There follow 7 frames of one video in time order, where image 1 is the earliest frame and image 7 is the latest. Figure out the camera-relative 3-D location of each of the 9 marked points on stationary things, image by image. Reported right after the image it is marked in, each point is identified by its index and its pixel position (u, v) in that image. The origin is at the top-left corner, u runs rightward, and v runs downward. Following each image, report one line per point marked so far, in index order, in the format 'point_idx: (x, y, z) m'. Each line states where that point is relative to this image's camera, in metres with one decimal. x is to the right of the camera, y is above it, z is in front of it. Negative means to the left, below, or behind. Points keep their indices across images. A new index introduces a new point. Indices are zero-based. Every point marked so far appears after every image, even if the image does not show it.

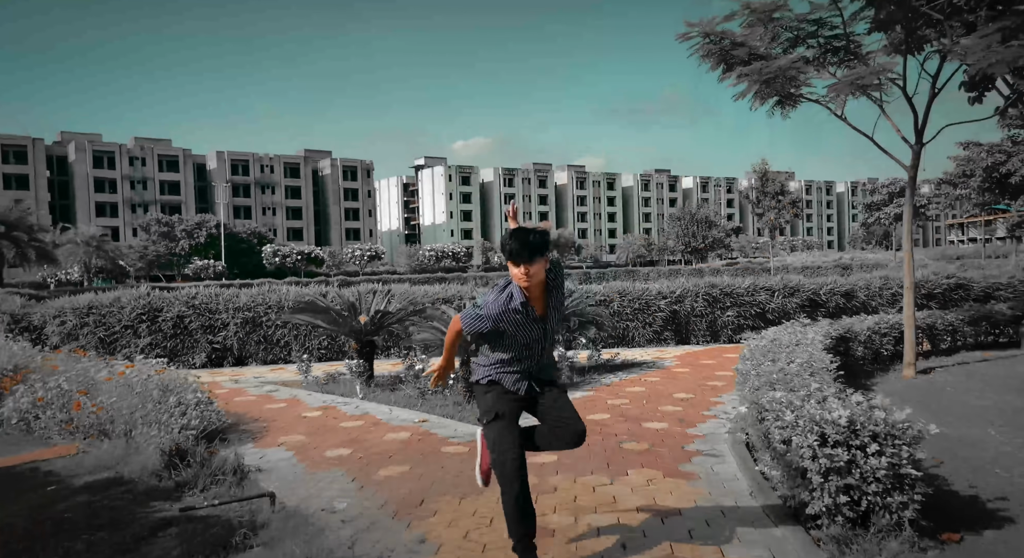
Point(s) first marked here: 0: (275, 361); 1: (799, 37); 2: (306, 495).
0: (-4.4, -1.5, +12.4) m
1: (+4.3, +3.6, +10.1) m
2: (-1.6, -1.6, +5.2) m
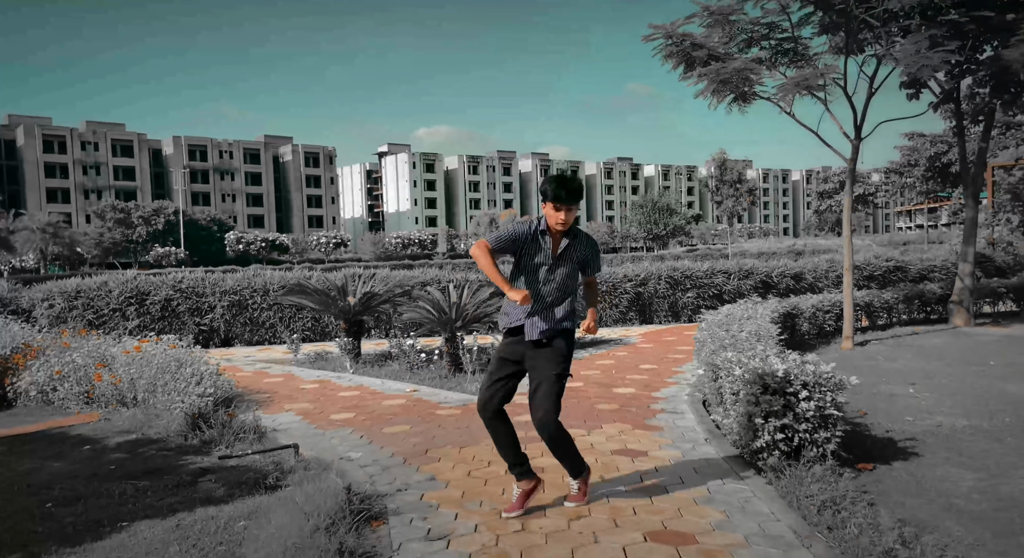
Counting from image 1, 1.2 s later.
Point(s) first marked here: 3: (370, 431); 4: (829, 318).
0: (-4.8, -1.2, +12.9) m
1: (+3.9, +3.9, +11.0) m
2: (-1.7, -1.5, +5.9) m
3: (-1.3, -1.4, +6.4) m
4: (+5.4, -0.7, +11.4) m
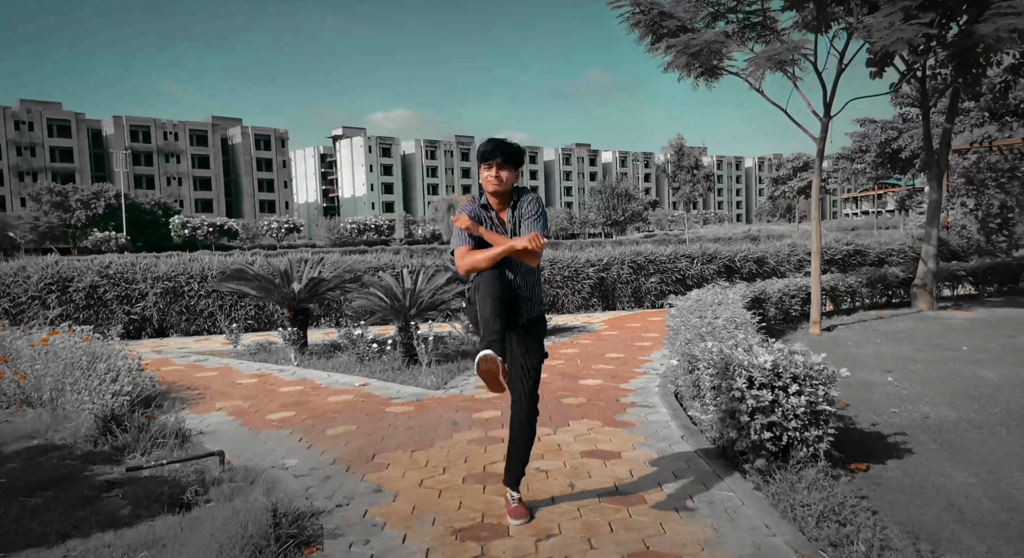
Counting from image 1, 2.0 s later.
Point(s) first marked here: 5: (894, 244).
0: (-5.6, -1.0, +12.0) m
1: (+3.3, +4.2, +10.5) m
2: (-2.0, -1.3, +5.2) m
3: (-1.7, -1.3, +5.7) m
4: (+4.7, -0.4, +11.1) m
5: (+9.1, +0.8, +16.0) m
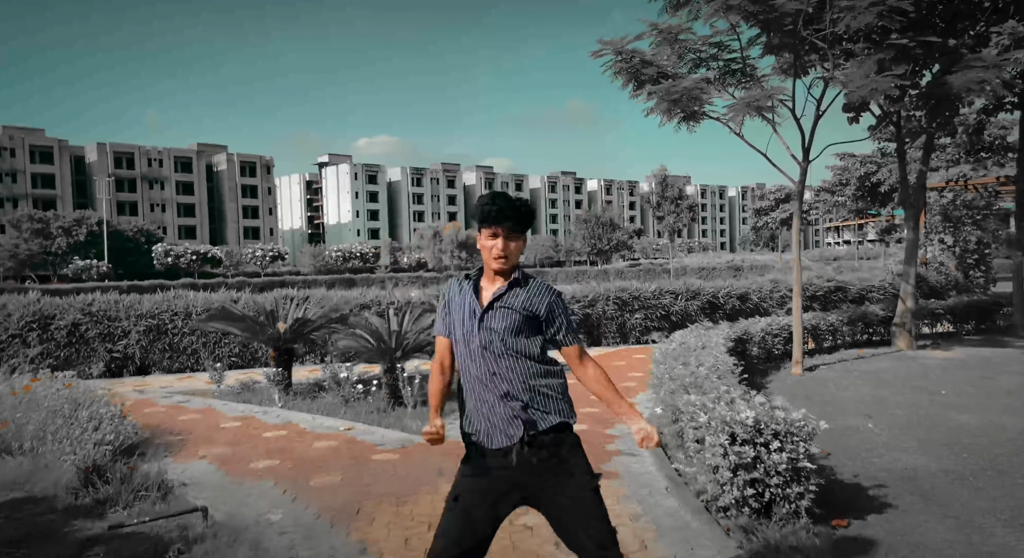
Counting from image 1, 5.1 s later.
0: (-5.8, -1.6, +11.9) m
1: (+3.0, +3.6, +10.8) m
2: (-2.1, -1.7, +5.2) m
3: (-1.8, -1.7, +5.7) m
4: (+4.4, -1.0, +11.2) m
5: (+8.7, 0.0, +16.2) m
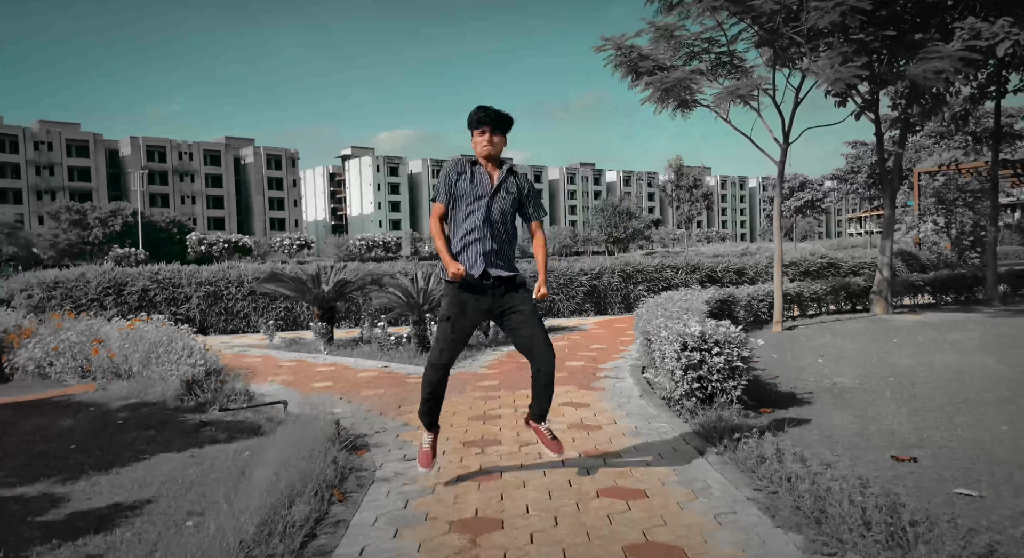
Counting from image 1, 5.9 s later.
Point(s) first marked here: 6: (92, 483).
0: (-5.6, -1.1, +13.5) m
1: (+3.3, +4.1, +12.1) m
2: (-2.1, -1.3, +6.7) m
3: (-1.8, -1.2, +7.2) m
4: (+4.7, -0.5, +12.5) m
5: (+9.1, +0.6, +17.4) m
6: (-2.8, -1.3, +4.4) m
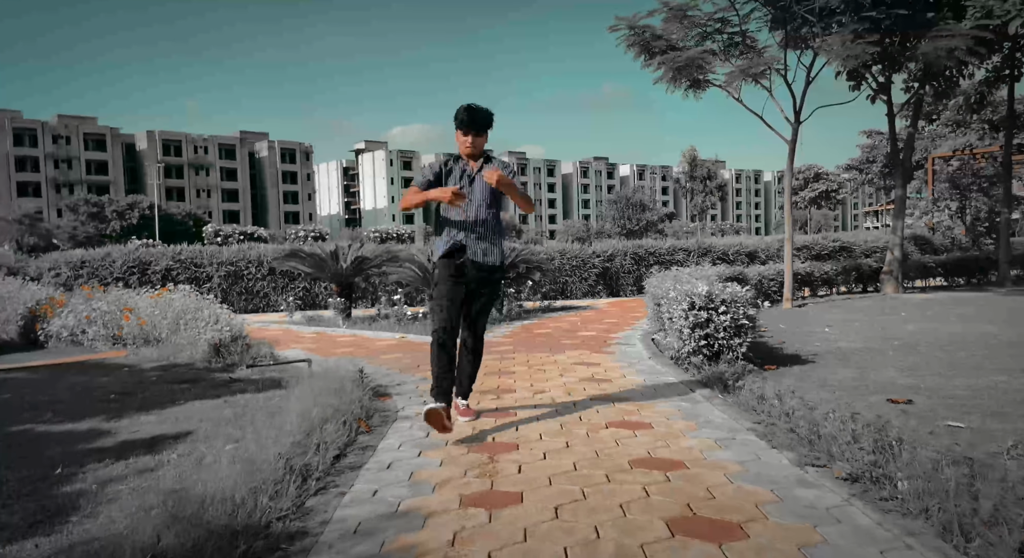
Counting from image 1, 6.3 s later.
0: (-5.3, -0.7, +13.9) m
1: (+3.5, +4.5, +12.3) m
2: (-1.9, -0.9, +7.0) m
3: (-1.6, -0.9, +7.5) m
4: (+4.9, -0.1, +12.7) m
5: (+9.5, +1.0, +17.5) m
6: (-2.7, -1.0, +4.7) m
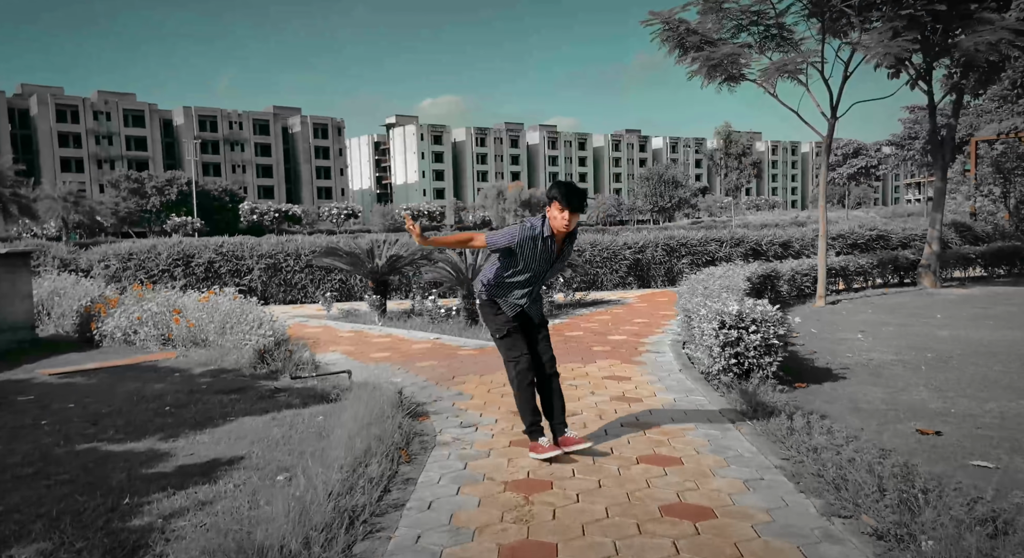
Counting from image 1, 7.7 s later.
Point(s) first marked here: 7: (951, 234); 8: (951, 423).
0: (-4.6, -0.5, +14.3) m
1: (+4.1, +4.5, +12.1) m
2: (-1.6, -1.0, +7.3) m
3: (-1.2, -1.0, +7.8) m
4: (+5.5, 0.0, +12.6) m
5: (+10.3, +1.3, +17.1) m
6: (-2.4, -1.2, +5.1) m
7: (+11.9, +1.2, +18.2) m
8: (+3.2, -1.1, +4.9) m
